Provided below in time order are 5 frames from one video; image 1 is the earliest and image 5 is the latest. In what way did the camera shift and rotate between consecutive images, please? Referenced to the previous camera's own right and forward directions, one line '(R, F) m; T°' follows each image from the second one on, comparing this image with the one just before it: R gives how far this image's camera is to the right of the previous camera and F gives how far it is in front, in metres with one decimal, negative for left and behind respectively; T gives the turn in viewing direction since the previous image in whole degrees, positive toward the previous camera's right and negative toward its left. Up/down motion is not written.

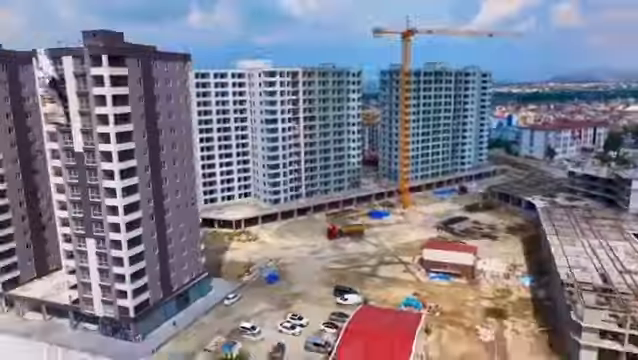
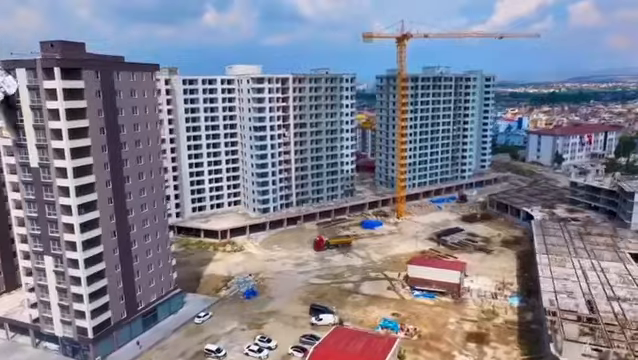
(+4.1, +2.3) m; -2°
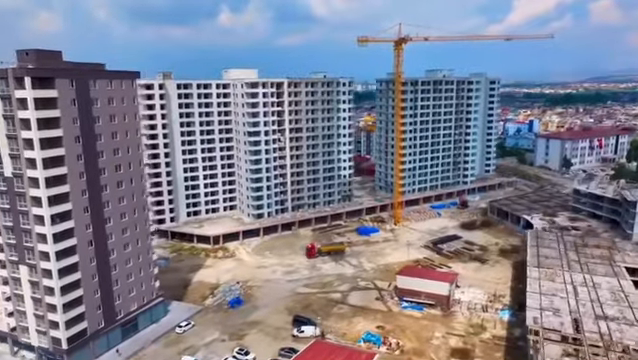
(+3.2, +1.0) m; -2°
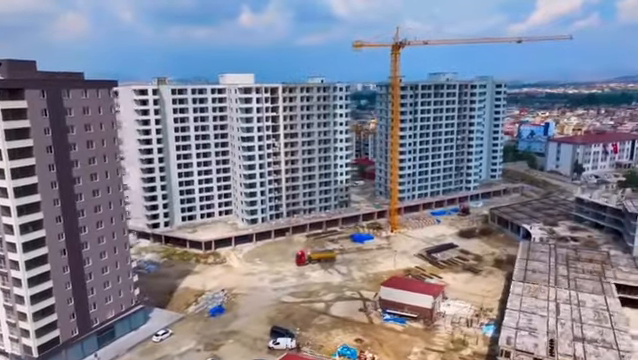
(+4.3, +0.8) m; -3°
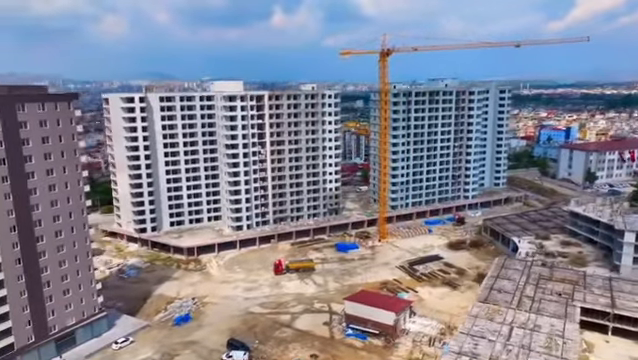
(+7.6, +0.8) m; -4°
